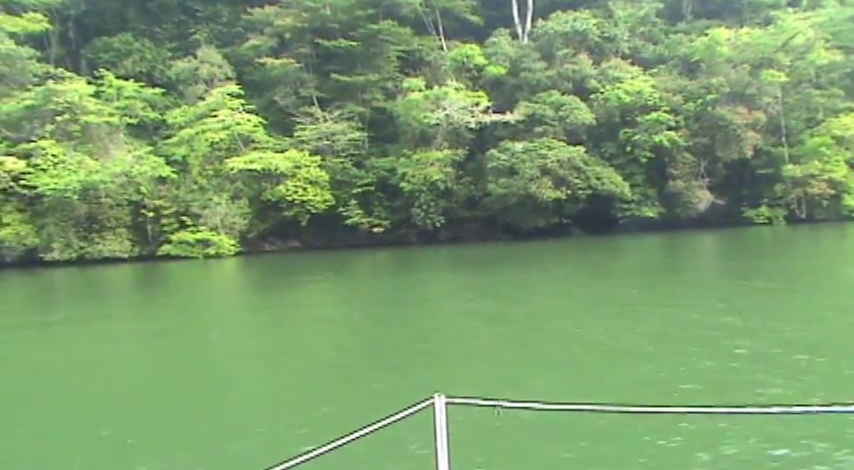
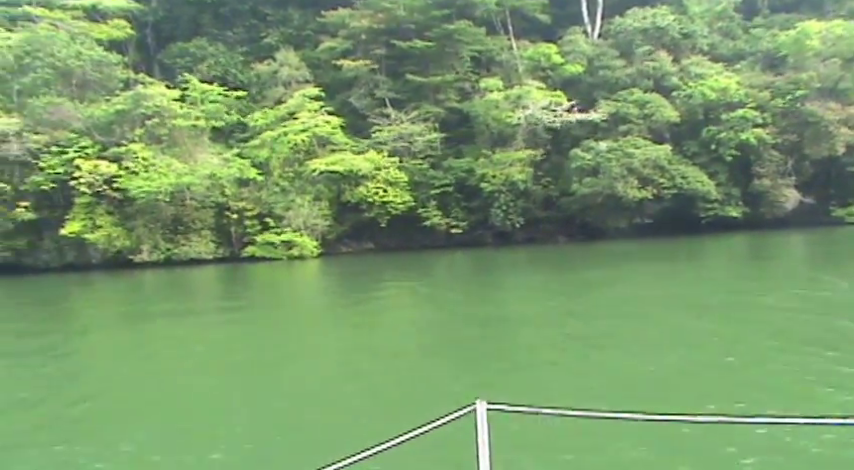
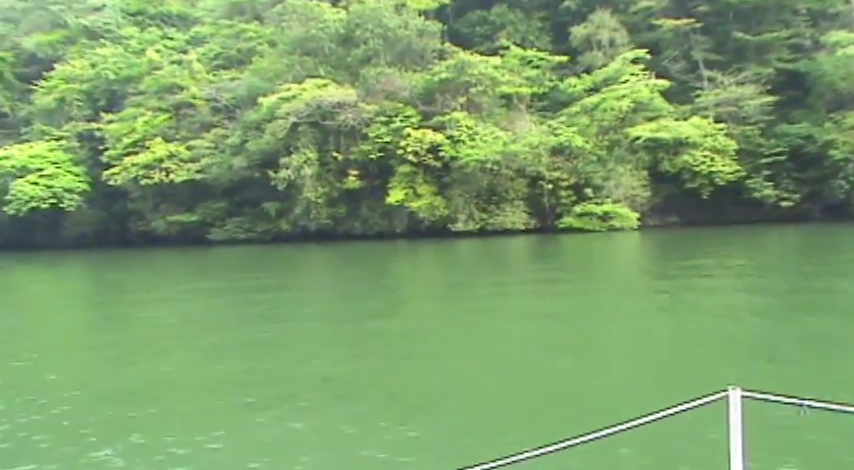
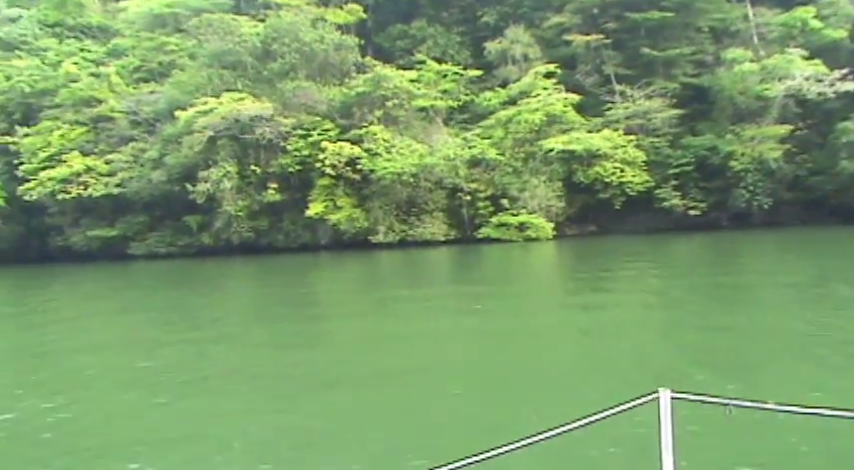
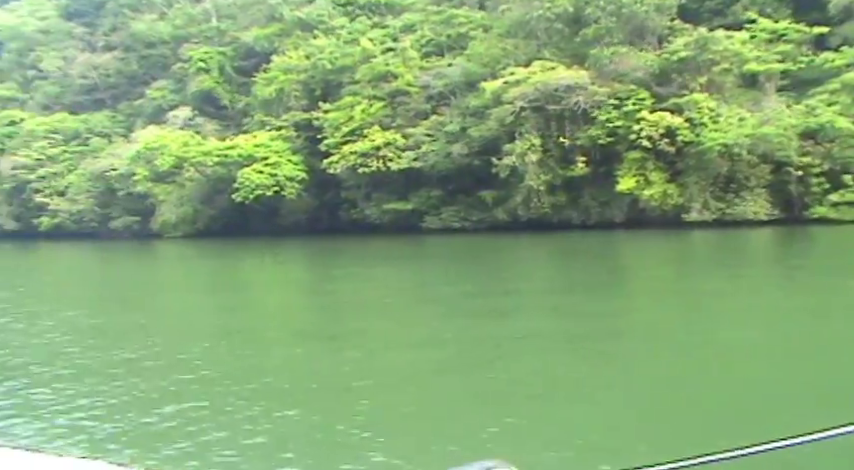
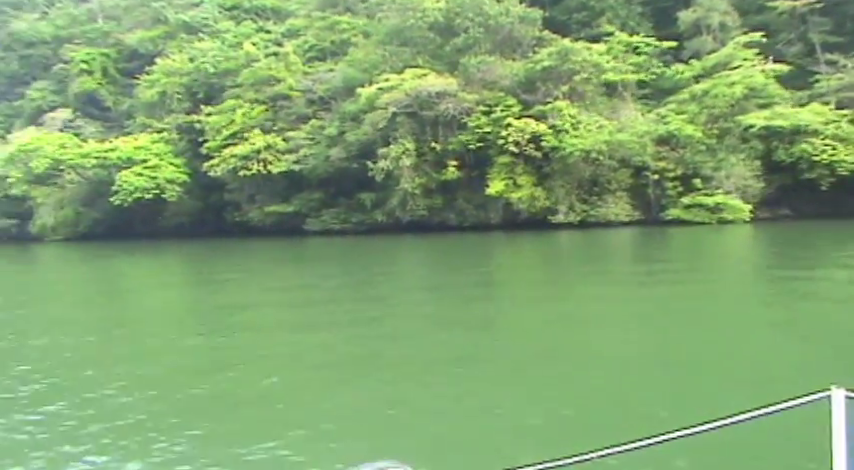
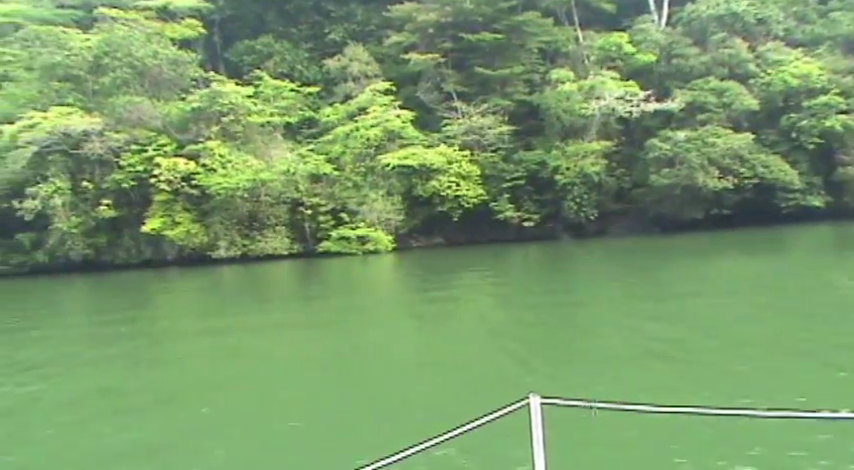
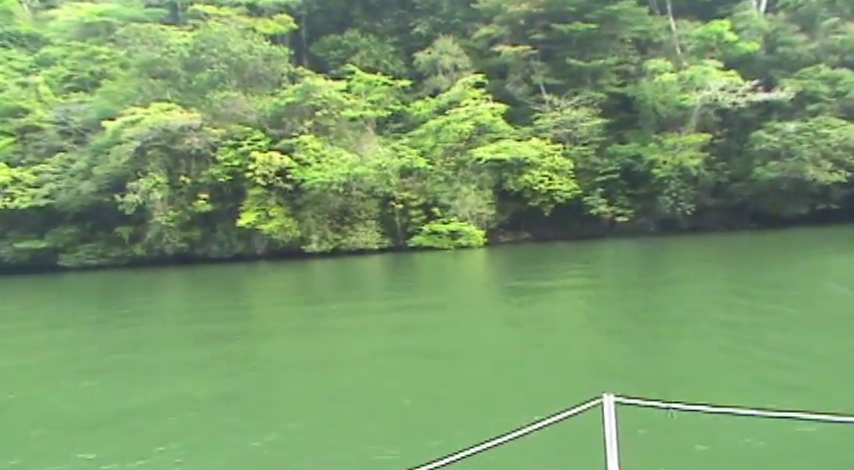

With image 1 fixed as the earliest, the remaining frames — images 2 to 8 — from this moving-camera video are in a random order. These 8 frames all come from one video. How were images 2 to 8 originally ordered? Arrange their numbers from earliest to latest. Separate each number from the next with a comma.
2, 7, 8, 4, 3, 6, 5
